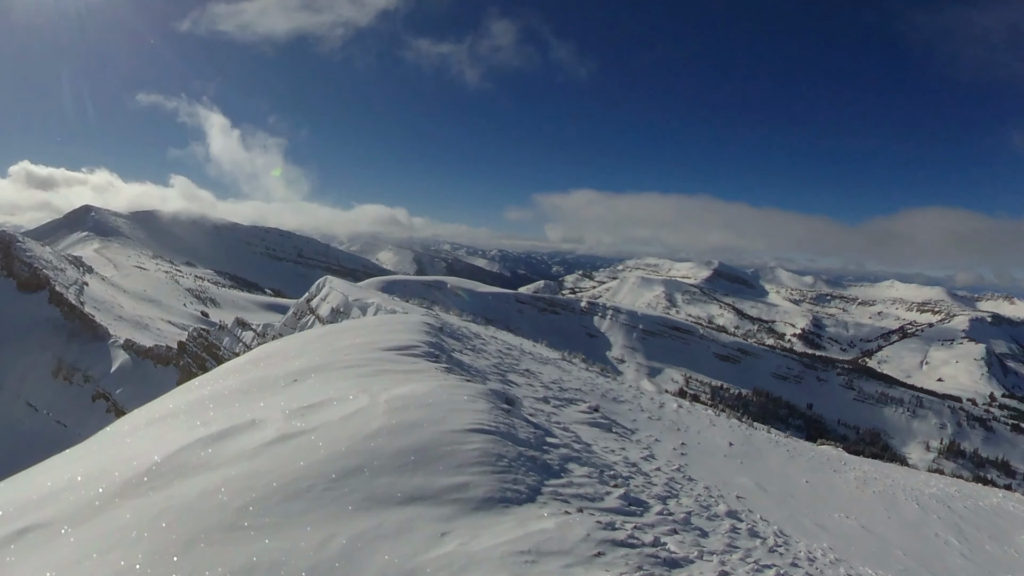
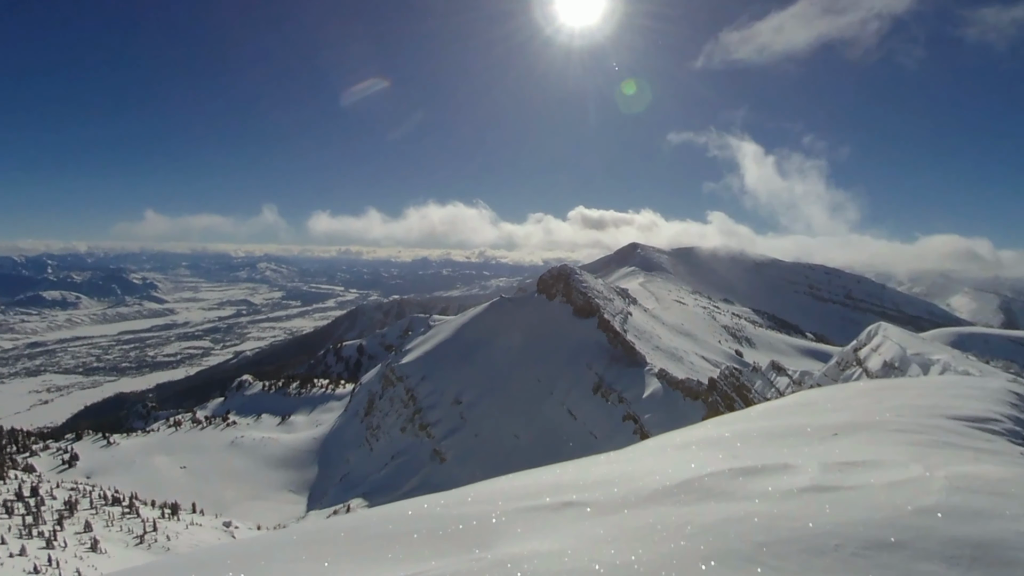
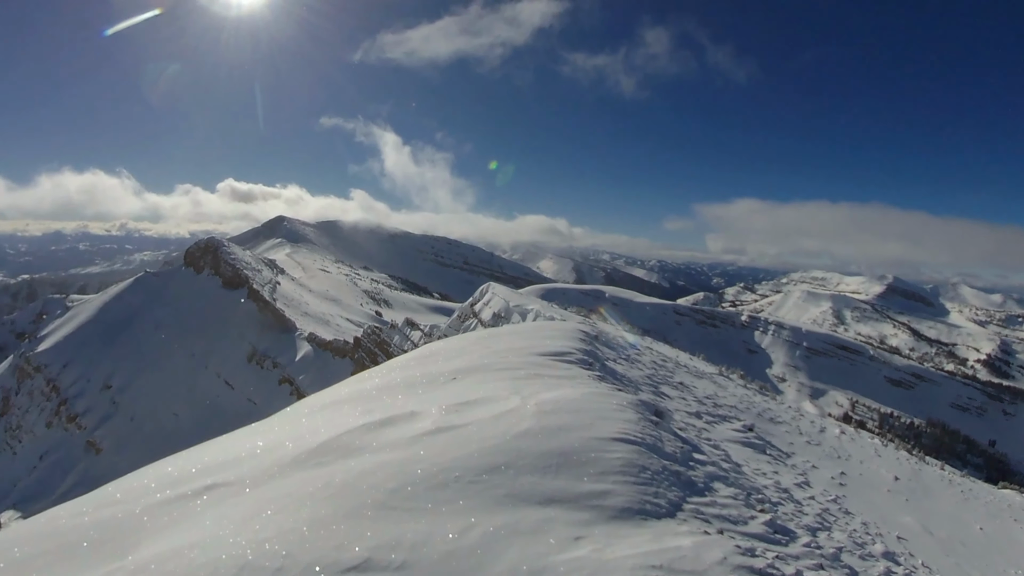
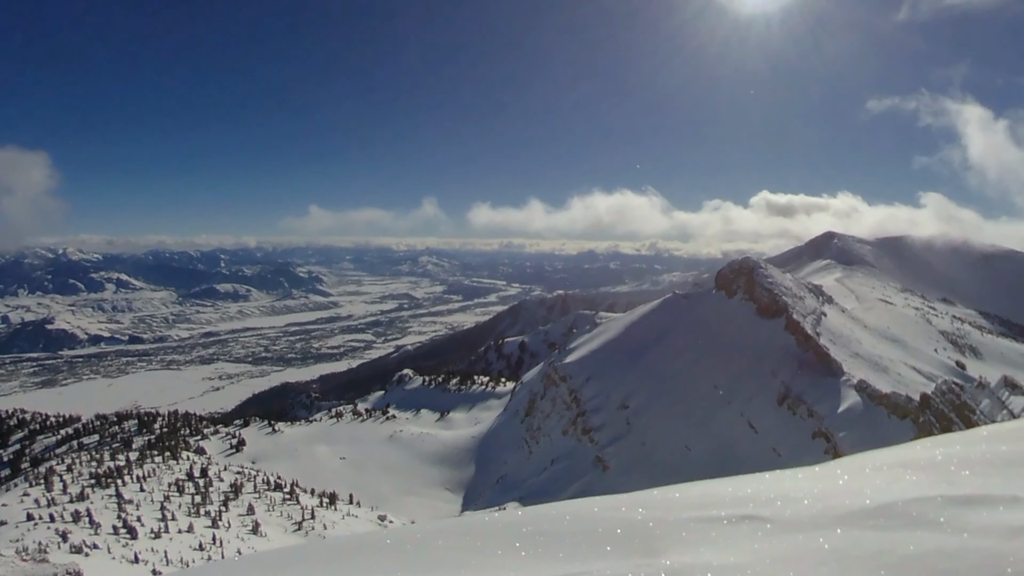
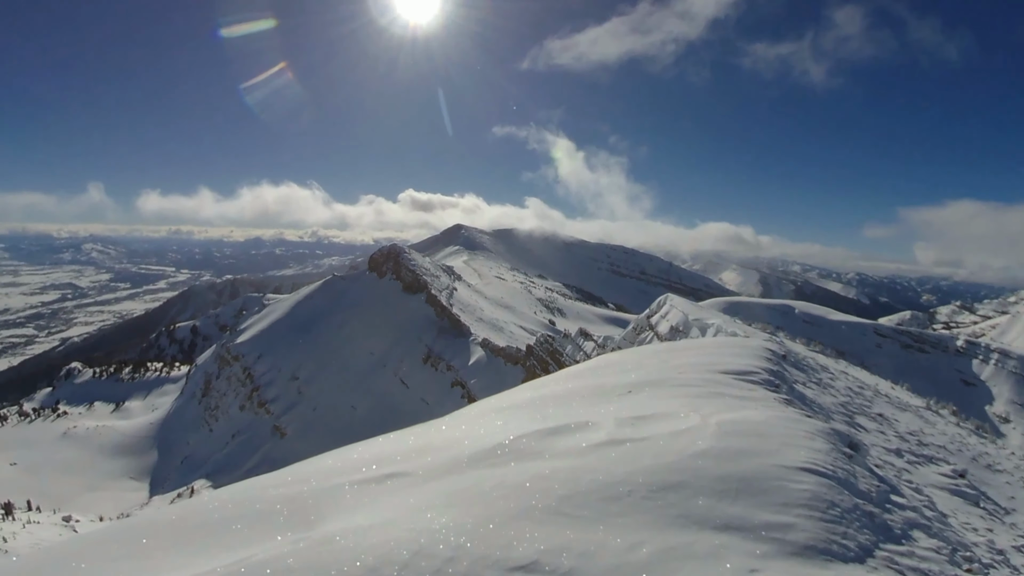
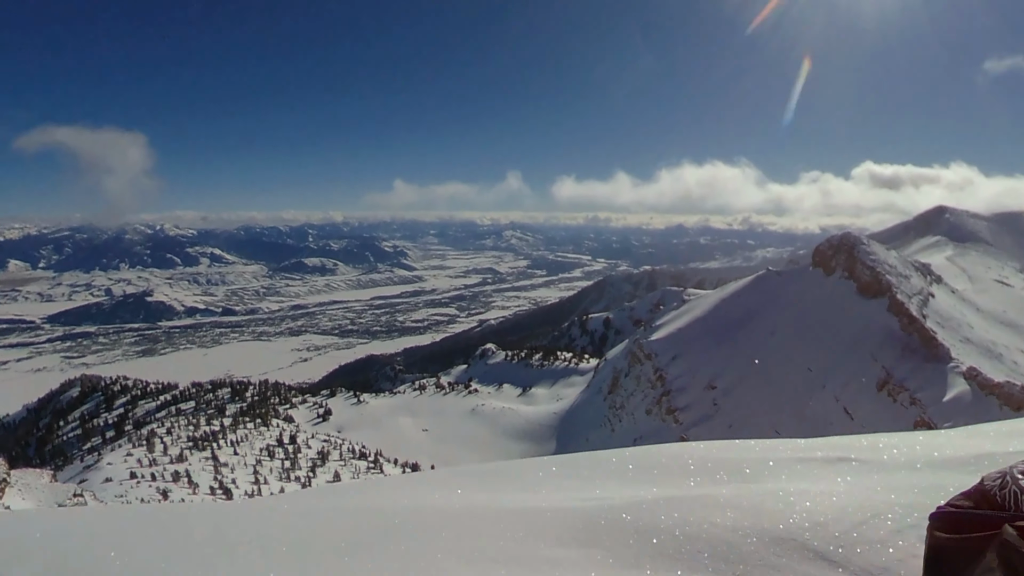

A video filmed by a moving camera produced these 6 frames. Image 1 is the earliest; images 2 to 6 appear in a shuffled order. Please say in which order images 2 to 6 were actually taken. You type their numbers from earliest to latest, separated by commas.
3, 5, 2, 4, 6
